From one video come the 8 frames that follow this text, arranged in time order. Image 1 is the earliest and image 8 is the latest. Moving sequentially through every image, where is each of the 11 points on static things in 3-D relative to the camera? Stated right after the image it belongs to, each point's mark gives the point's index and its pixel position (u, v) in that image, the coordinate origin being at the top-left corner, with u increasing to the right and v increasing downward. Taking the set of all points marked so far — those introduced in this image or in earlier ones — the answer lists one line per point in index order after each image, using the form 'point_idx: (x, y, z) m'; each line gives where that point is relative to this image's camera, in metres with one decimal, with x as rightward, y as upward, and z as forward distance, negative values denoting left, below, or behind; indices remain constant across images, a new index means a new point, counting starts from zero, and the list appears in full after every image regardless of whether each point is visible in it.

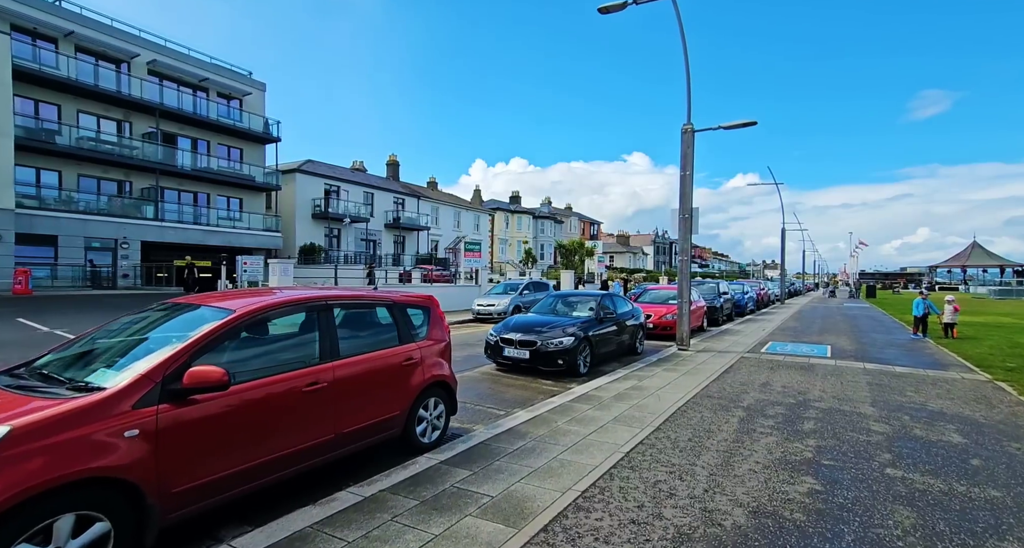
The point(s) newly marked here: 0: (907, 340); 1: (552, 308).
0: (+11.1, -1.9, +14.1) m
1: (+0.9, -0.7, +10.8) m
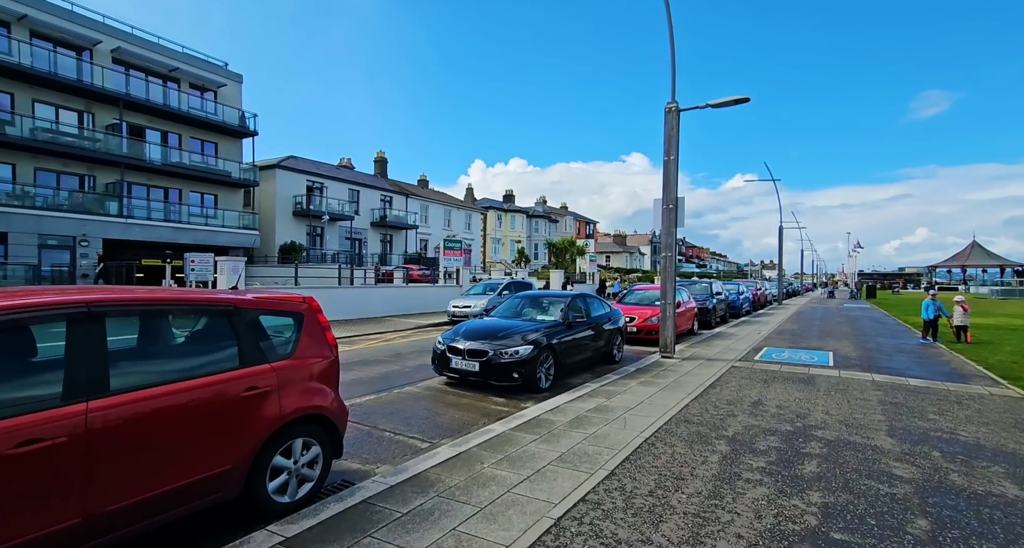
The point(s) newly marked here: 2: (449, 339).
0: (+10.3, -1.9, +12.8) m
1: (+0.1, -0.7, +9.4) m
2: (-1.0, -1.0, +8.0) m
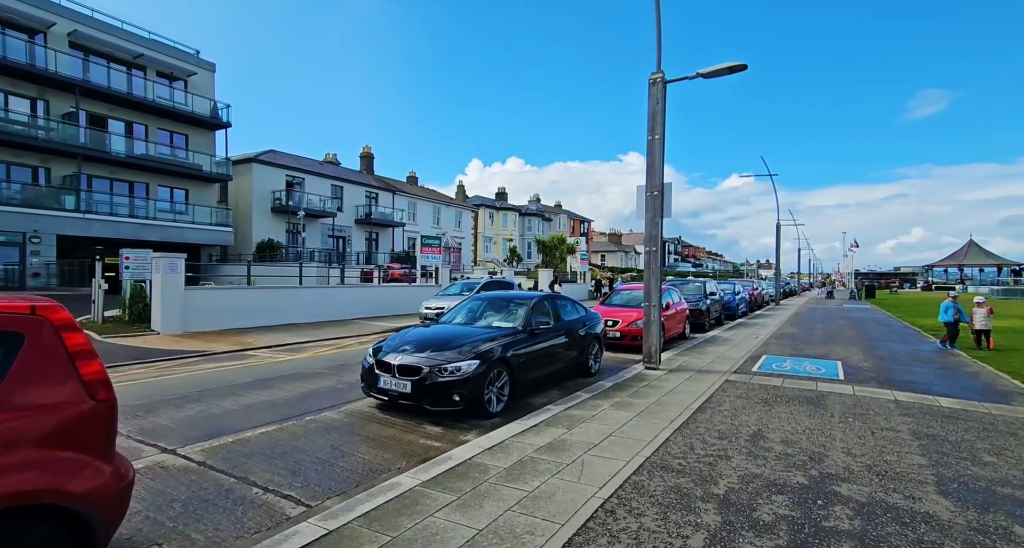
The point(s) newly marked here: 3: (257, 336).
0: (+9.5, -1.8, +11.4) m
1: (-0.6, -0.7, +8.0) m
2: (-1.7, -1.0, +6.6) m
3: (-6.6, -1.6, +13.2) m
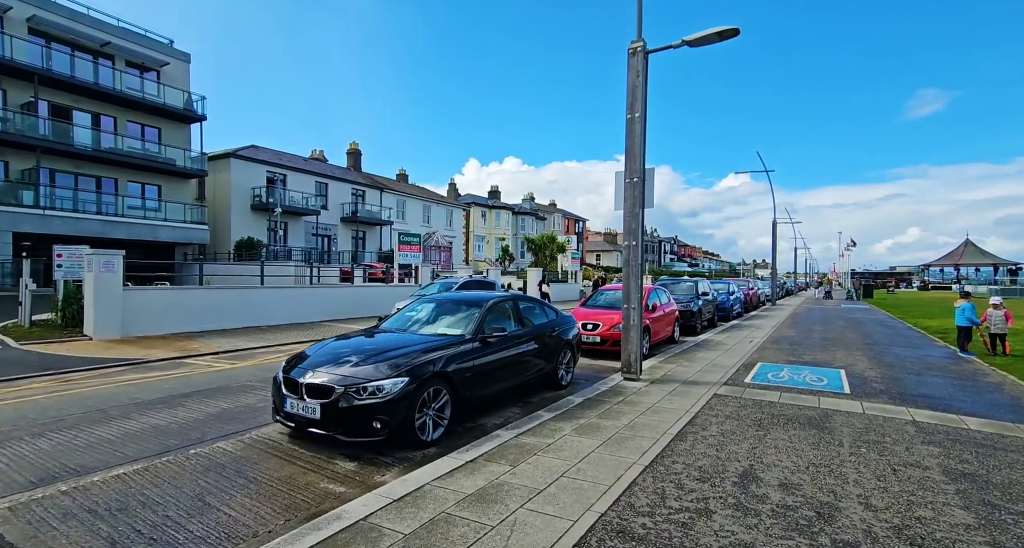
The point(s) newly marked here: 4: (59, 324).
0: (+8.9, -1.8, +10.3) m
1: (-1.3, -0.6, +6.9) m
2: (-2.3, -0.9, +5.4) m
3: (-7.3, -1.6, +12.0) m
4: (-10.5, -1.2, +11.6) m
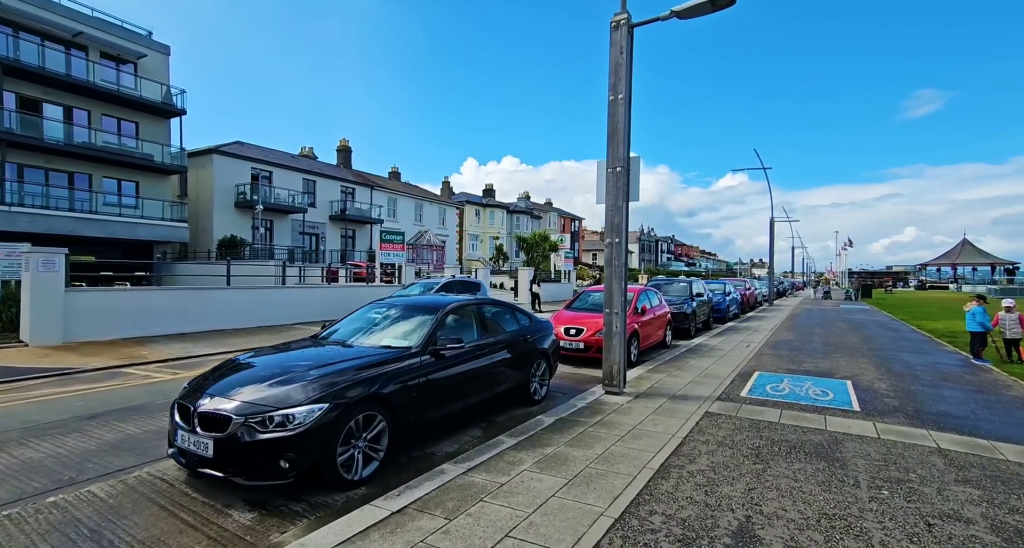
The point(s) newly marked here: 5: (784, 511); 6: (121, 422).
0: (+8.4, -1.8, +9.5) m
1: (-1.7, -0.7, +5.9) m
2: (-2.8, -1.0, +4.5) m
3: (-7.8, -1.6, +11.0) m
4: (-11.0, -1.2, +10.7) m
5: (+1.9, -1.7, +3.6) m
6: (-4.3, -1.6, +5.6) m
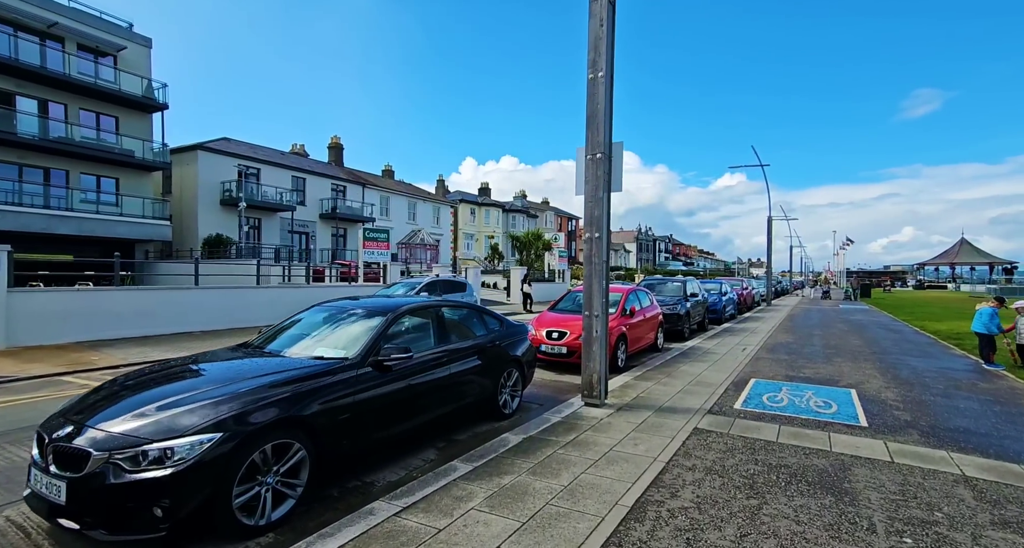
0: (+8.0, -1.8, +8.8) m
1: (-2.1, -0.6, +5.2) m
2: (-3.2, -0.9, +3.8) m
3: (-8.2, -1.6, +10.3) m
4: (-11.4, -1.1, +9.9) m
5: (+1.5, -1.7, +2.9) m
6: (-4.7, -1.6, +4.8) m
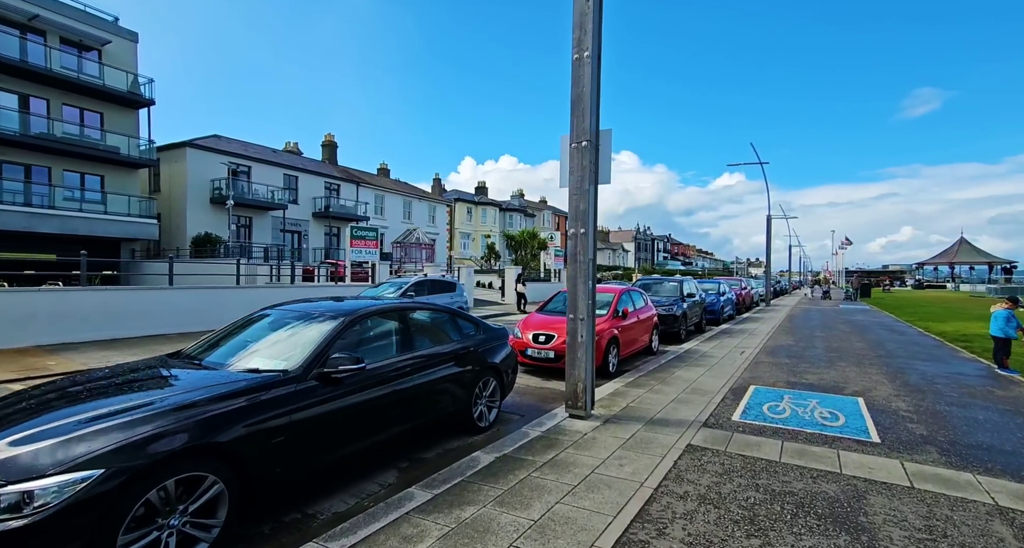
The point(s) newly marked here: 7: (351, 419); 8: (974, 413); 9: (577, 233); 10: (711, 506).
0: (+7.7, -1.8, +8.2) m
1: (-2.4, -0.6, +4.6) m
2: (-3.4, -0.9, +3.2) m
3: (-8.5, -1.6, +9.7) m
4: (-11.7, -1.1, +9.3) m
5: (+1.3, -1.7, +2.3) m
6: (-5.0, -1.6, +4.2) m
7: (-1.3, -1.2, +4.2) m
8: (+5.9, -1.8, +6.4) m
9: (+0.8, +0.5, +6.1) m
10: (+1.5, -1.7, +3.7) m
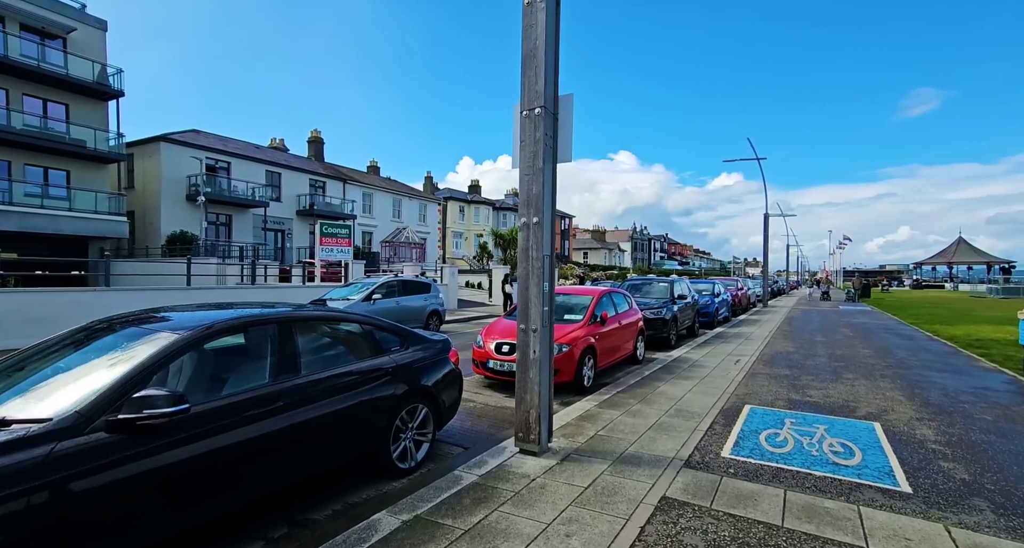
0: (+7.1, -1.8, +7.0) m
1: (-3.0, -0.6, +3.4) m
2: (-4.0, -0.9, +2.0) m
3: (-9.1, -1.6, +8.5) m
4: (-12.3, -1.1, +8.1) m
5: (+0.7, -1.7, +1.1) m
6: (-5.6, -1.6, +3.0) m
7: (-2.0, -1.2, +3.0) m
8: (+5.3, -1.8, +5.2) m
9: (+0.2, +0.5, +4.9) m
10: (+0.9, -1.7, +2.5) m
